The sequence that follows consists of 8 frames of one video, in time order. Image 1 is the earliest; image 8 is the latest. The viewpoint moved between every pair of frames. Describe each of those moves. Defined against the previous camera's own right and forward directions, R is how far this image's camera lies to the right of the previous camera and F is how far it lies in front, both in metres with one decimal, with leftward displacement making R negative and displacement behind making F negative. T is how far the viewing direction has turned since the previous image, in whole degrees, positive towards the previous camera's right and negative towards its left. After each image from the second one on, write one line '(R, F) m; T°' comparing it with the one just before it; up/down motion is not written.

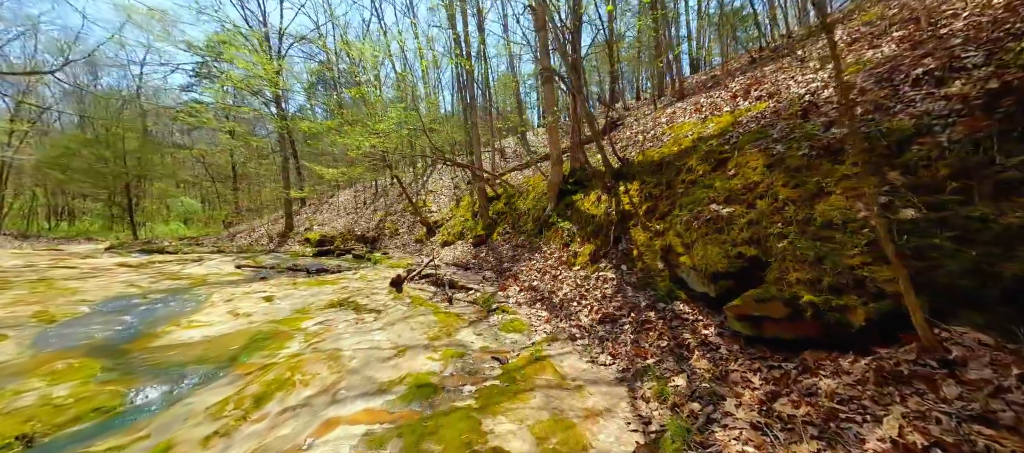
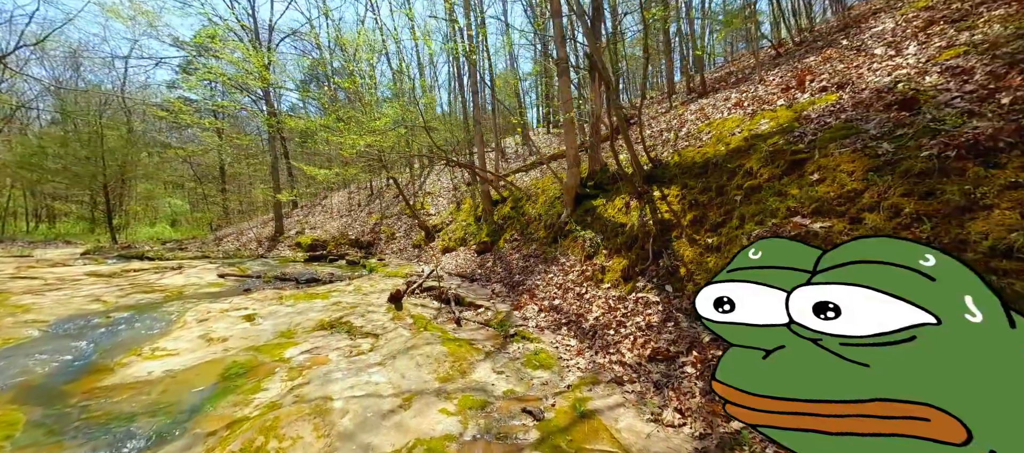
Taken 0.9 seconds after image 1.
(-0.5, +1.1) m; +1°
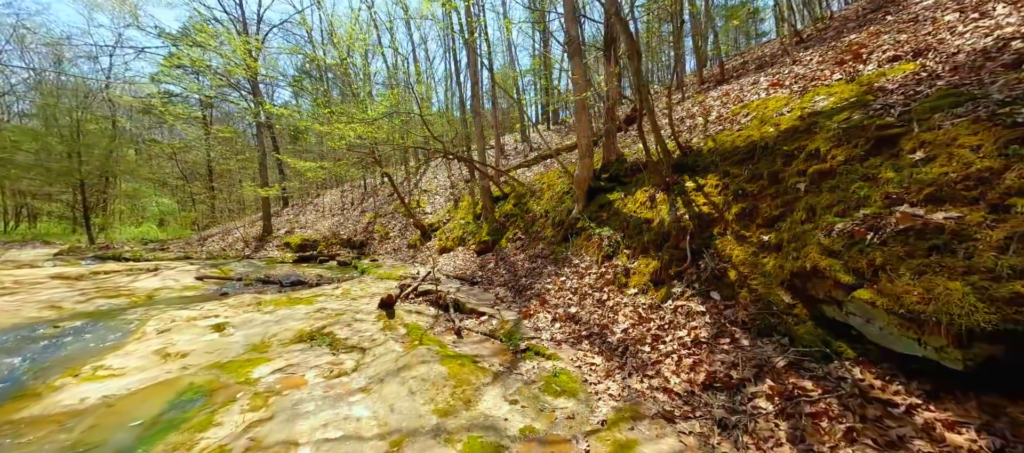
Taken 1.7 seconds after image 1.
(-0.2, +1.1) m; +1°
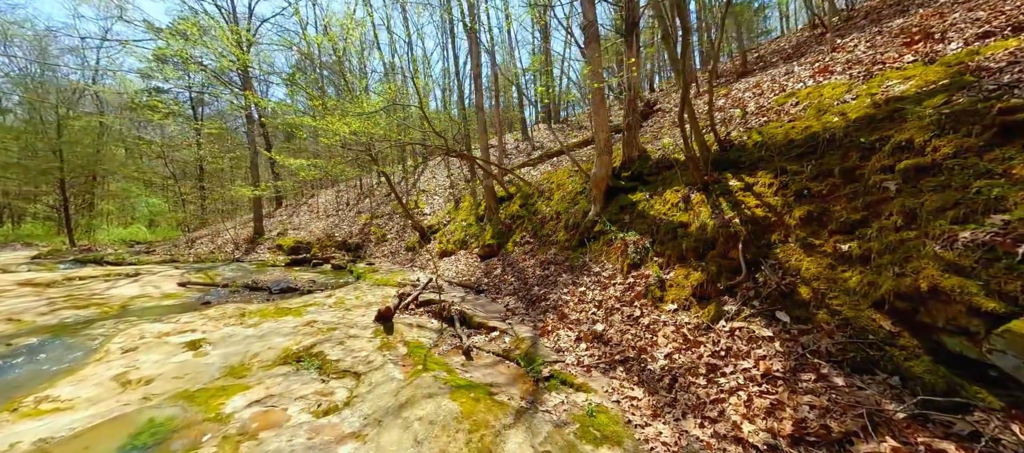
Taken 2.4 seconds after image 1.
(-0.3, +0.9) m; 0°
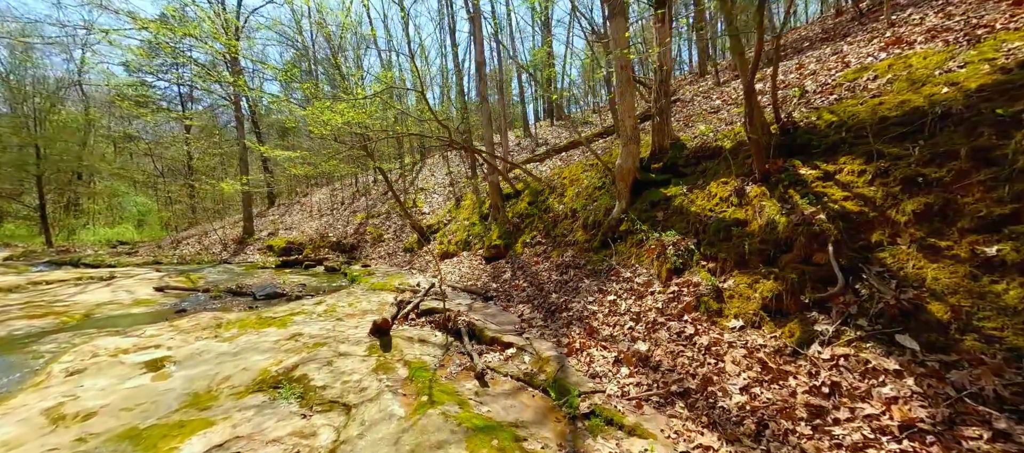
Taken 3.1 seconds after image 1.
(-0.4, +1.0) m; 0°
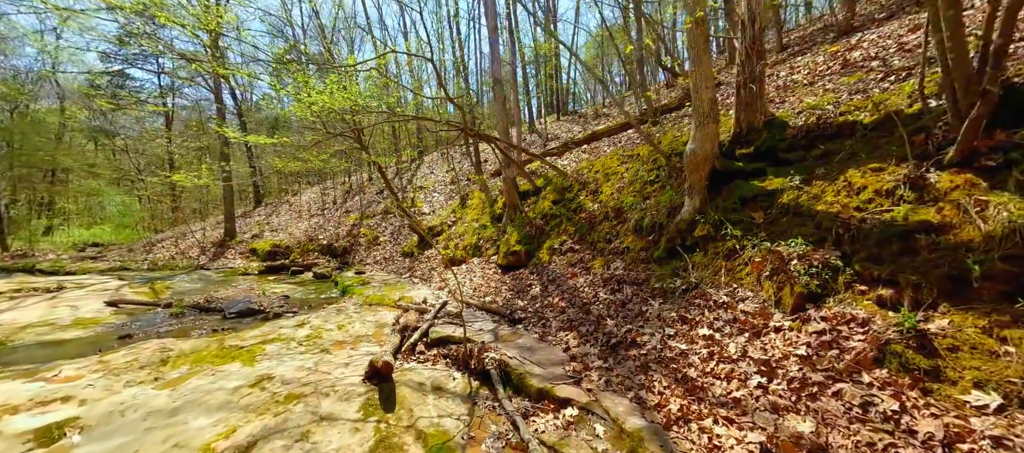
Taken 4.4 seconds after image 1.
(-0.7, +1.8) m; +1°
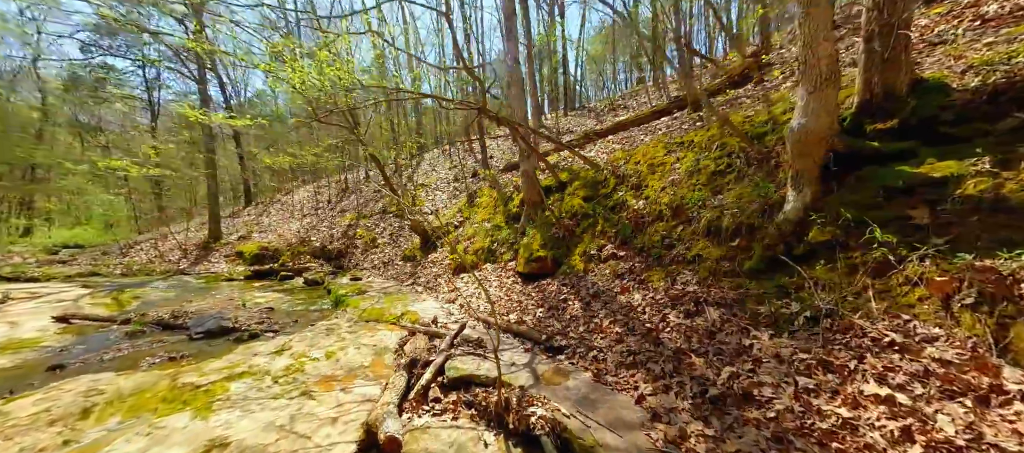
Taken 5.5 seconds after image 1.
(-0.6, +1.5) m; 0°
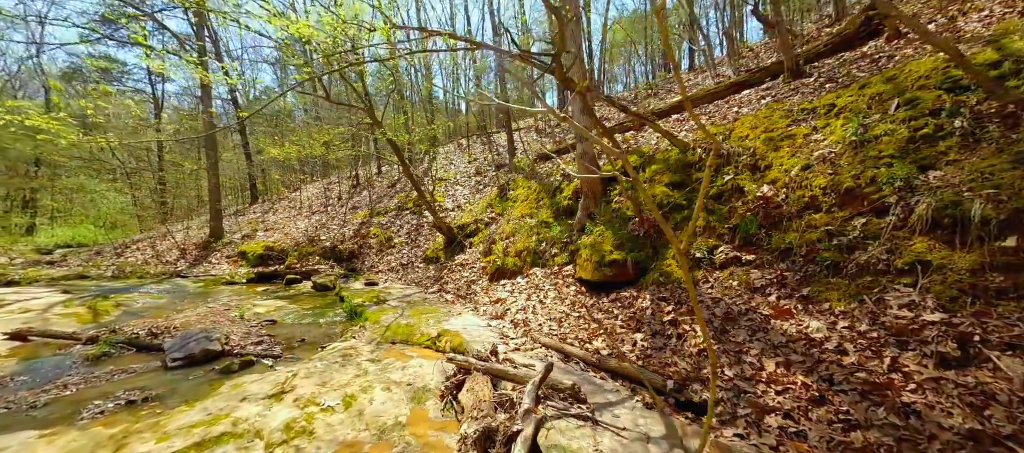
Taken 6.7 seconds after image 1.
(-1.1, +1.8) m; -1°
